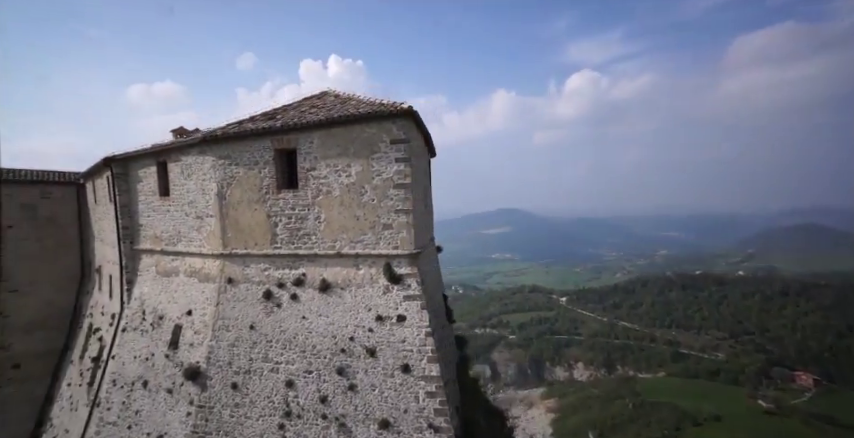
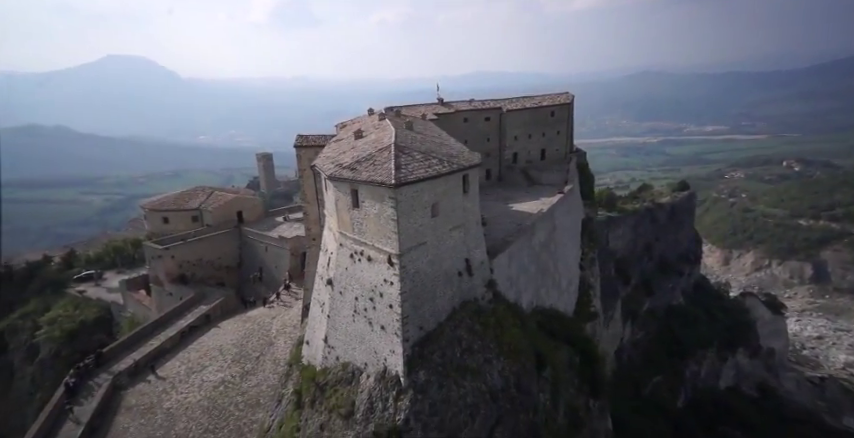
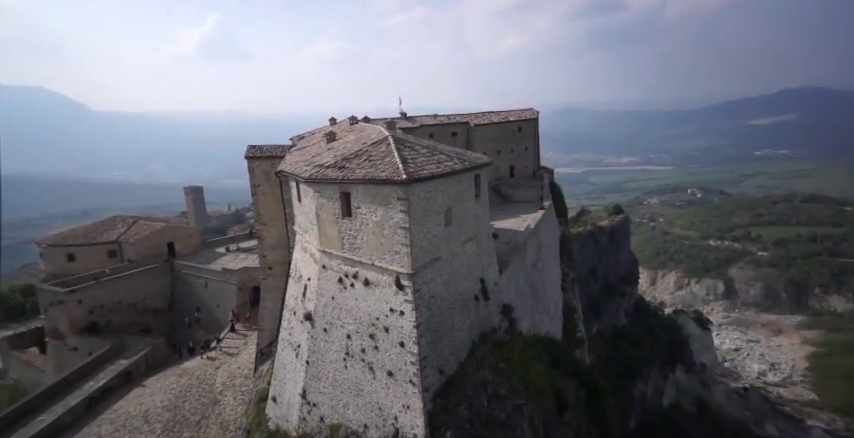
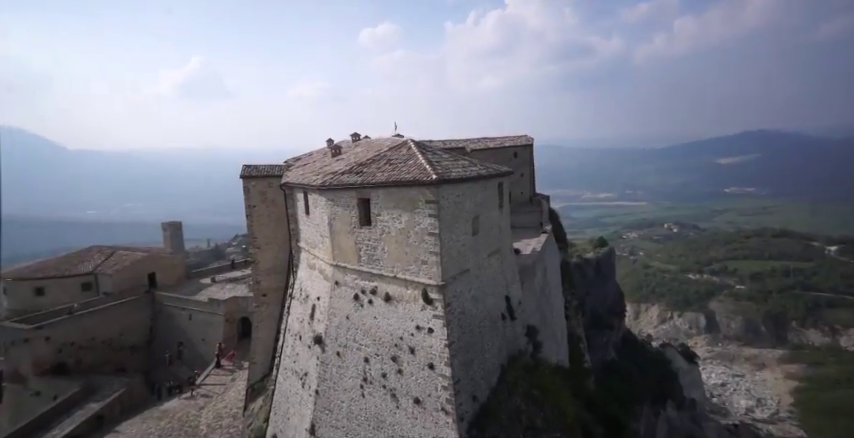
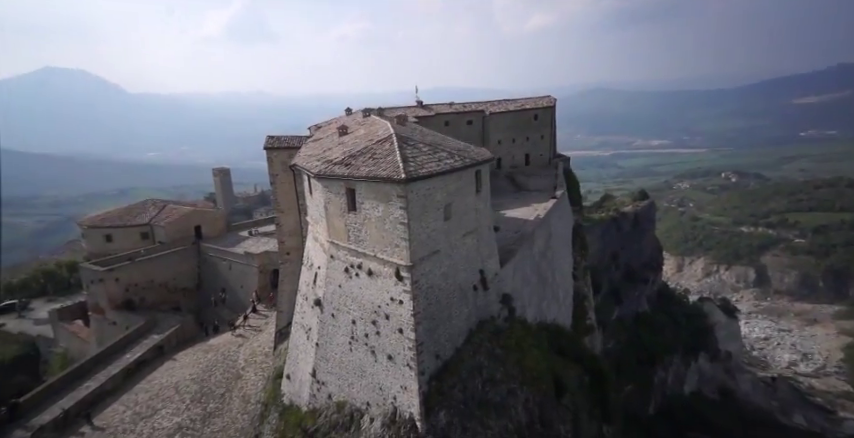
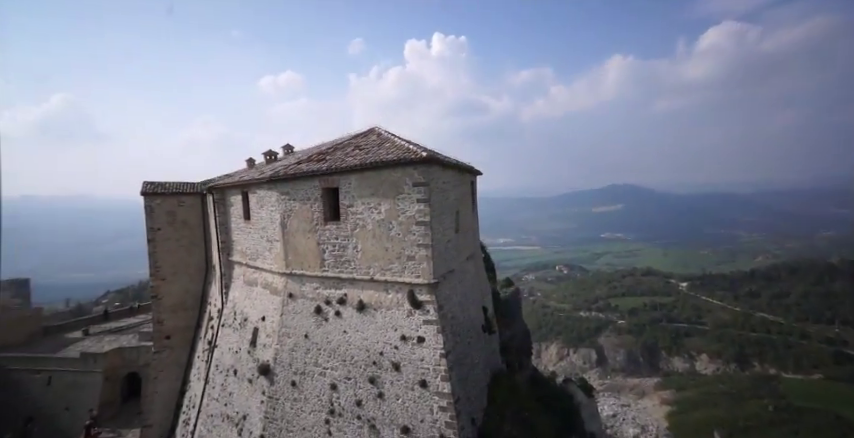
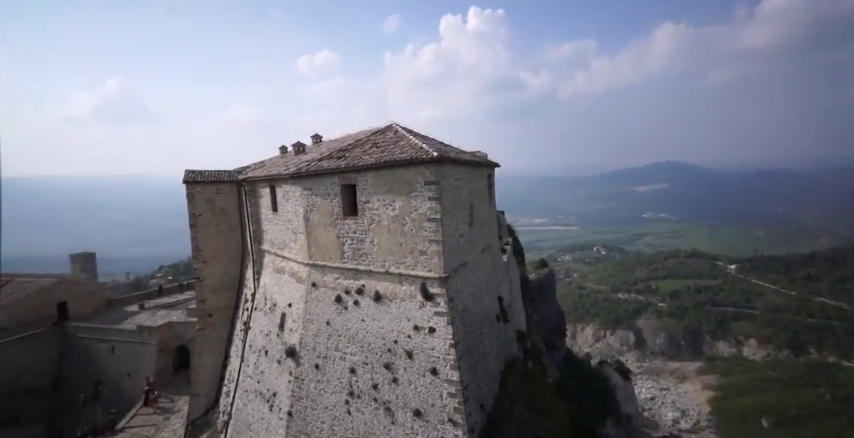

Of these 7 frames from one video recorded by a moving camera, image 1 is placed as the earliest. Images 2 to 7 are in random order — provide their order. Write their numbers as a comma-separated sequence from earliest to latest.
6, 7, 4, 3, 5, 2
